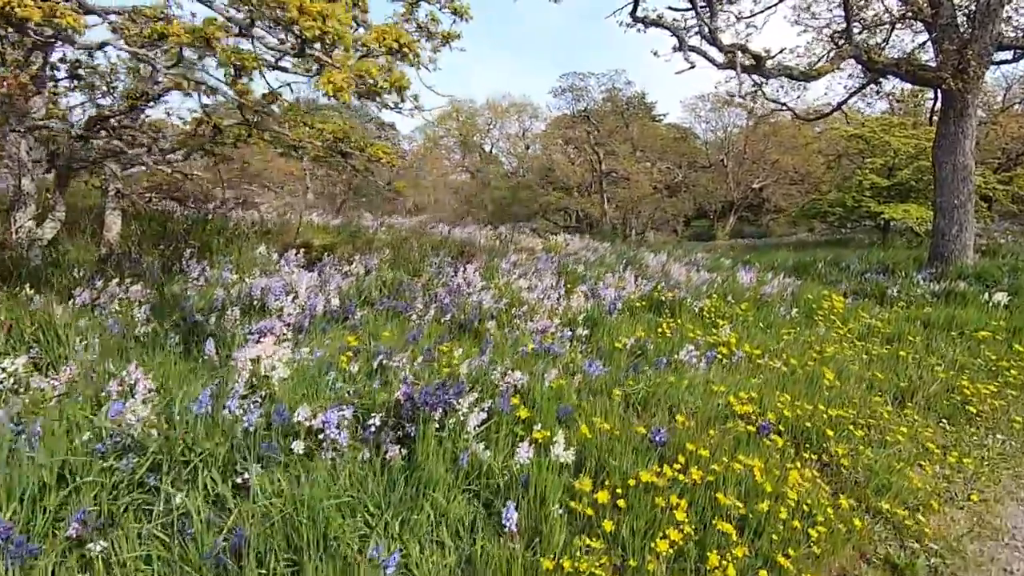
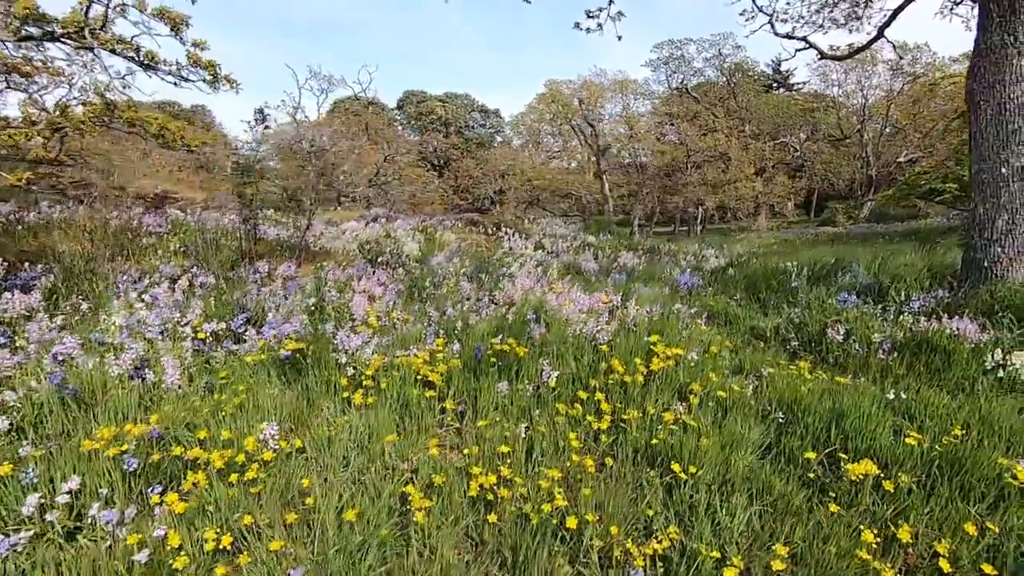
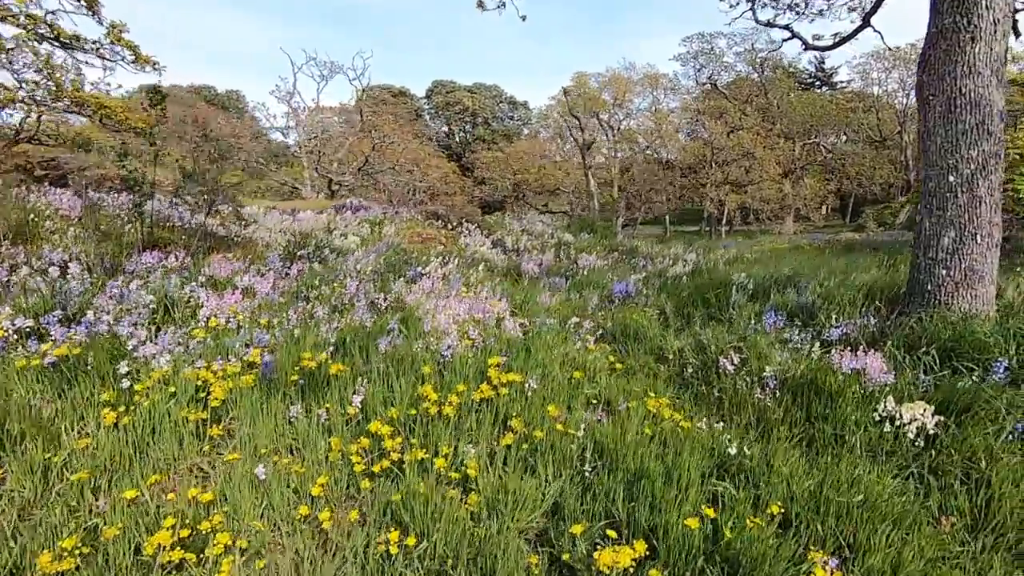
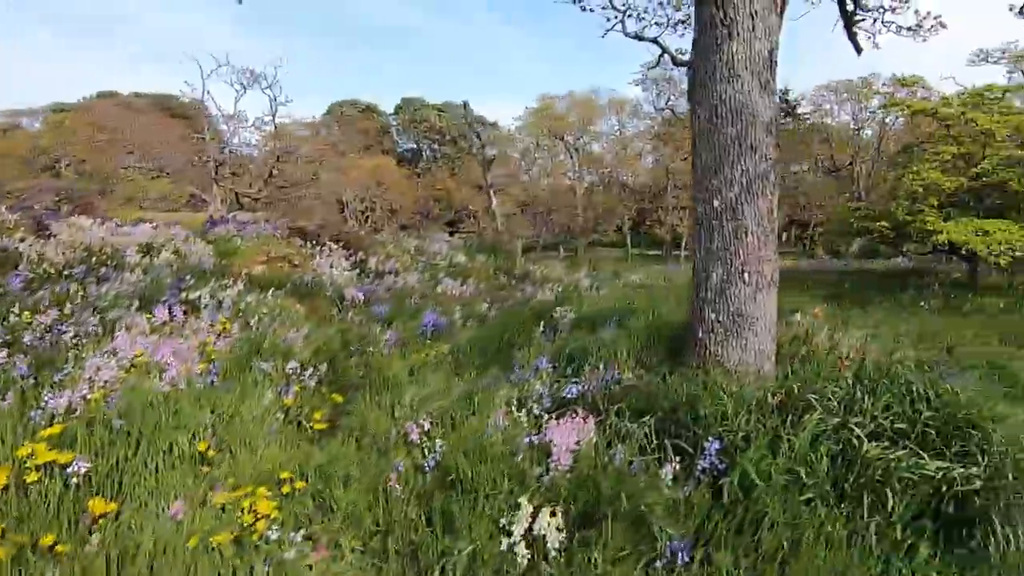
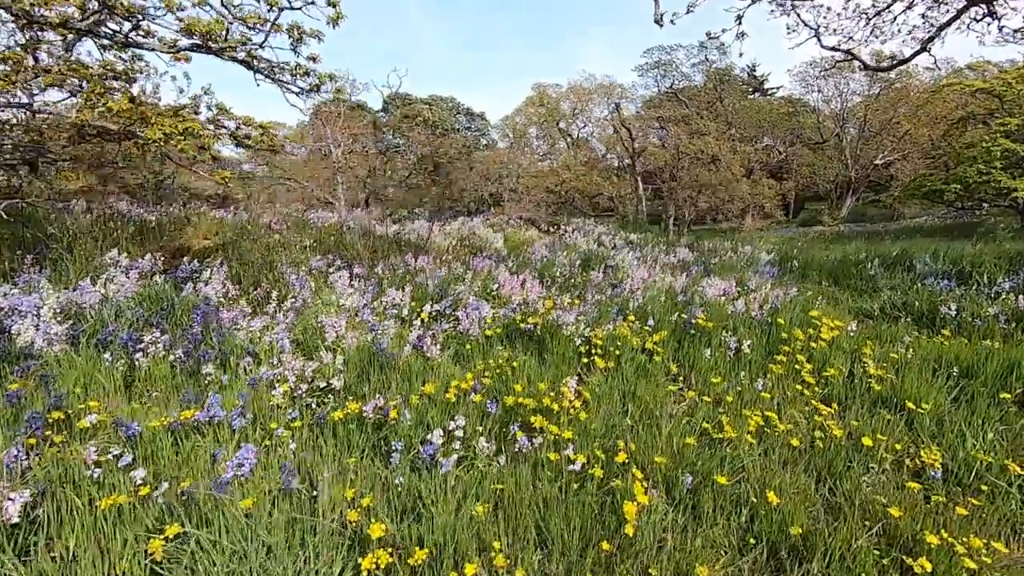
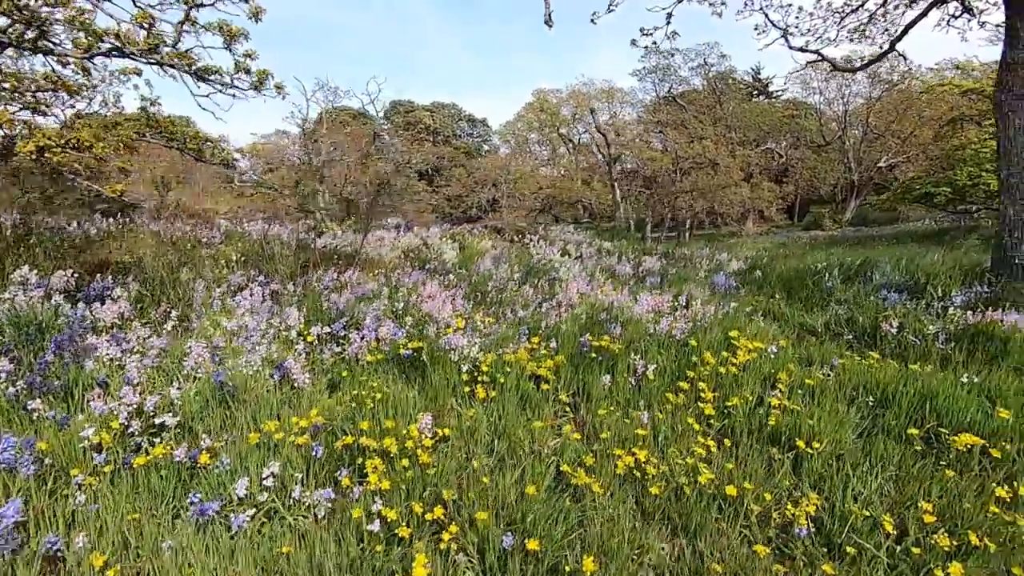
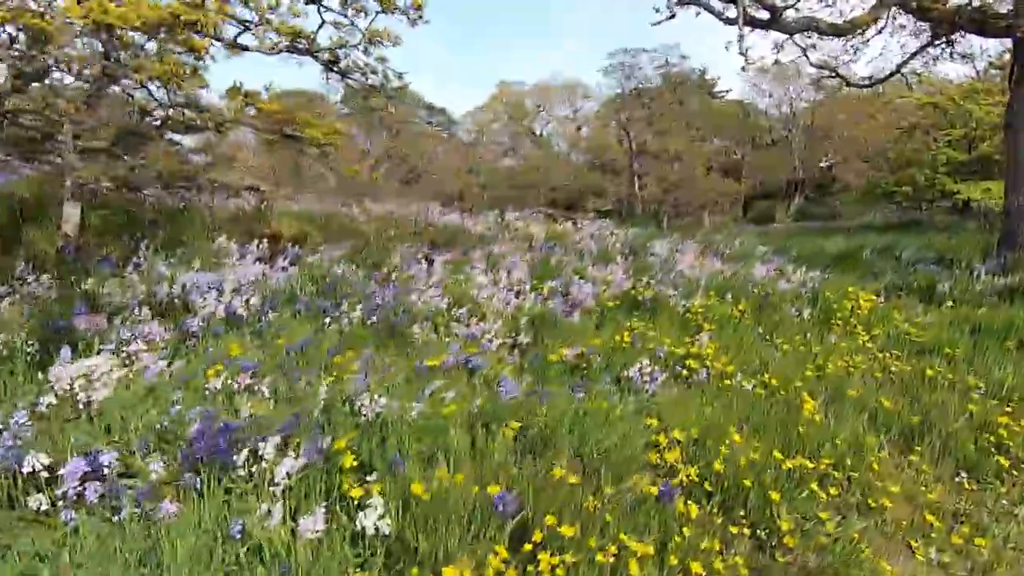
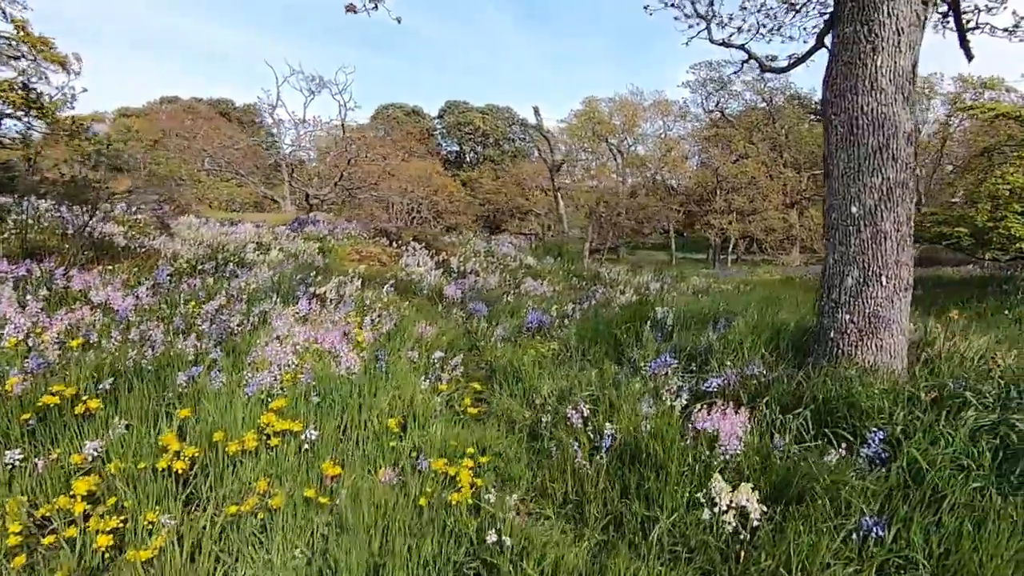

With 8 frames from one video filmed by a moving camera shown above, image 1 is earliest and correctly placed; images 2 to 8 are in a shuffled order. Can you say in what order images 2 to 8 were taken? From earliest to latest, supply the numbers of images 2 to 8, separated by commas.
7, 5, 6, 2, 3, 8, 4
